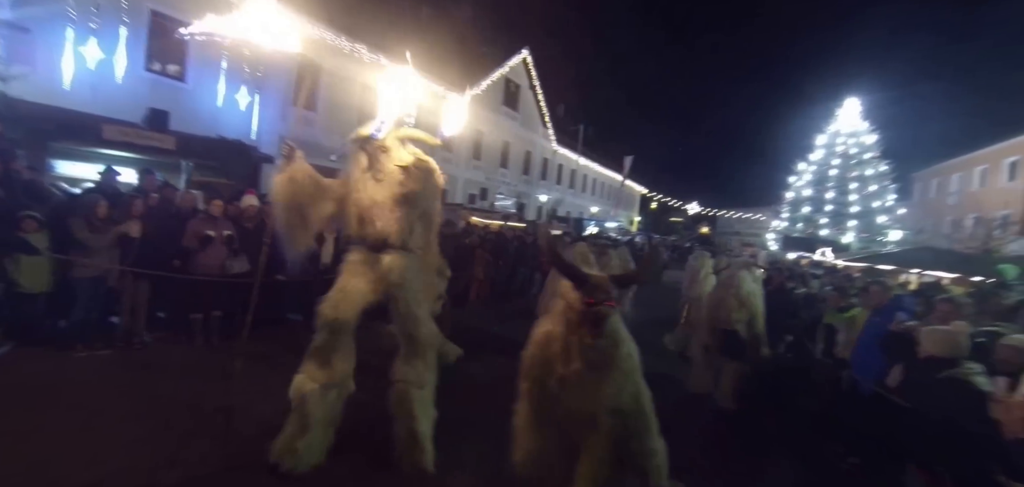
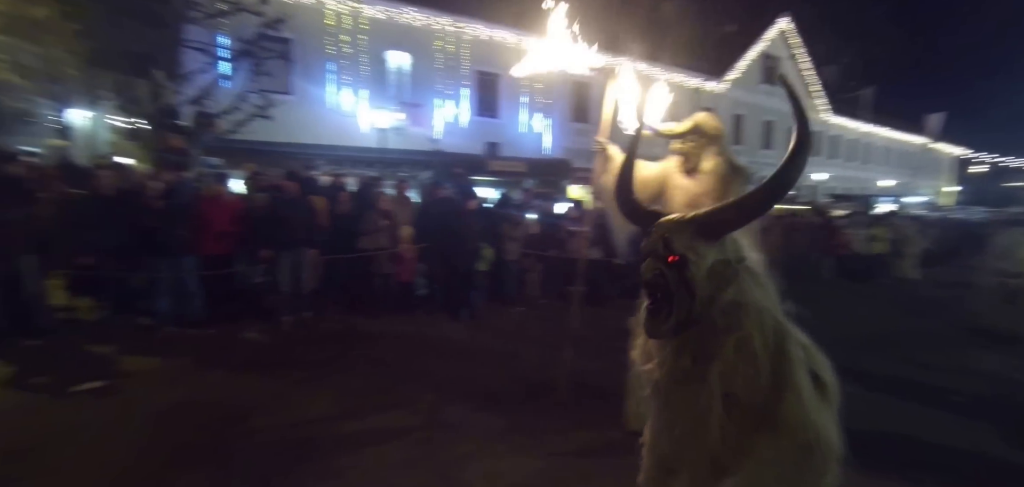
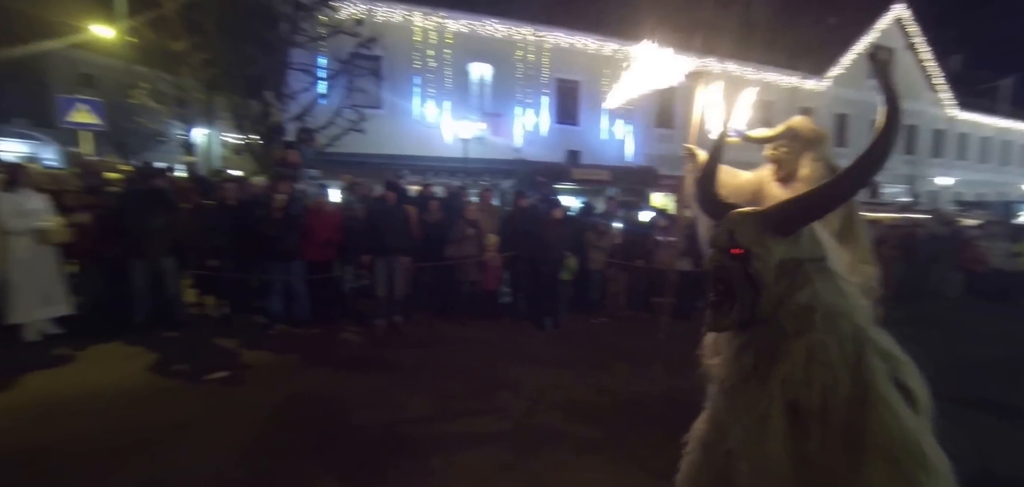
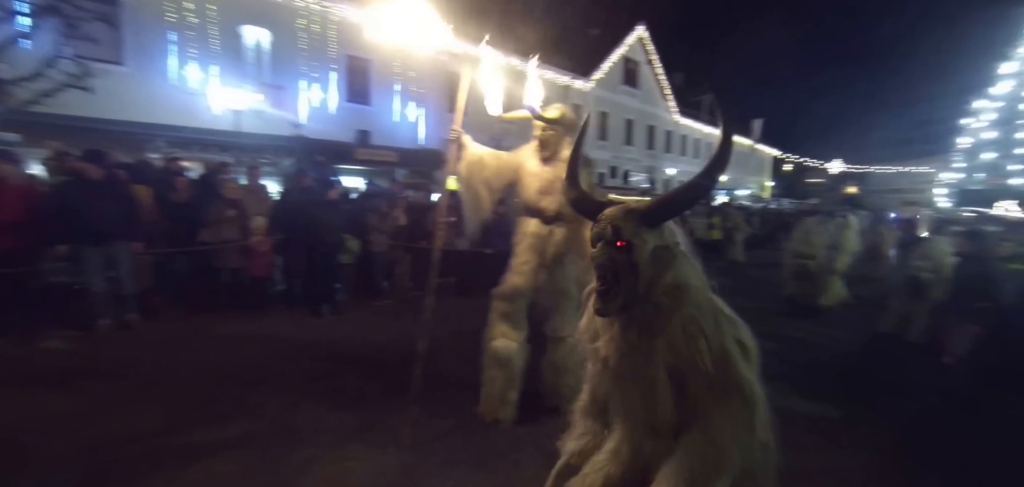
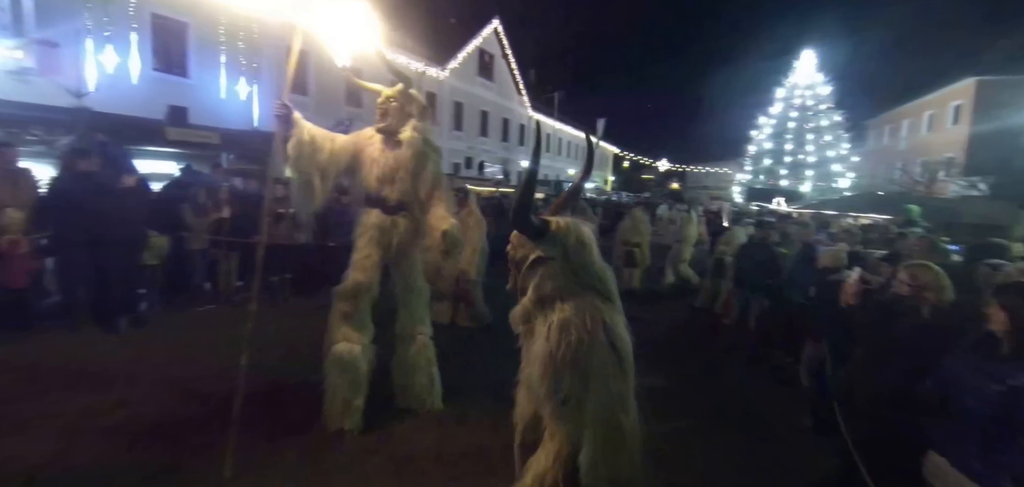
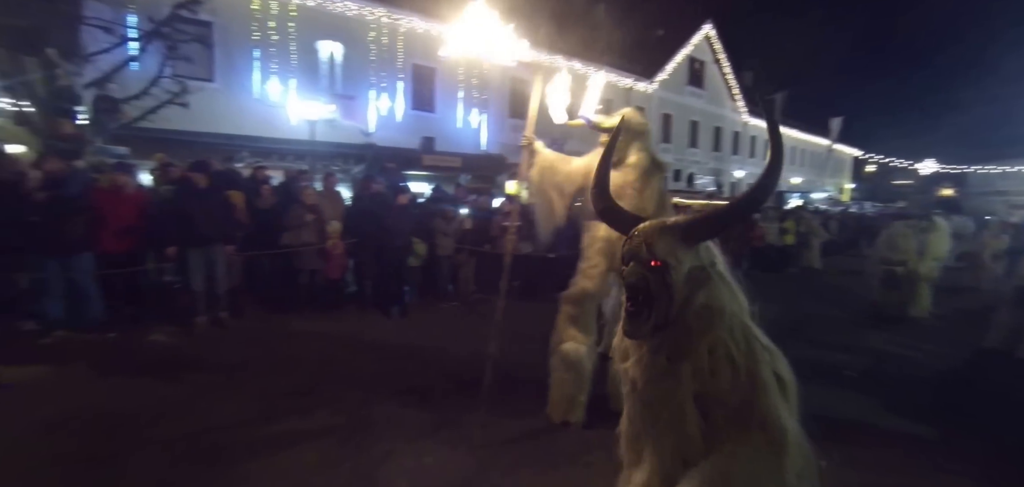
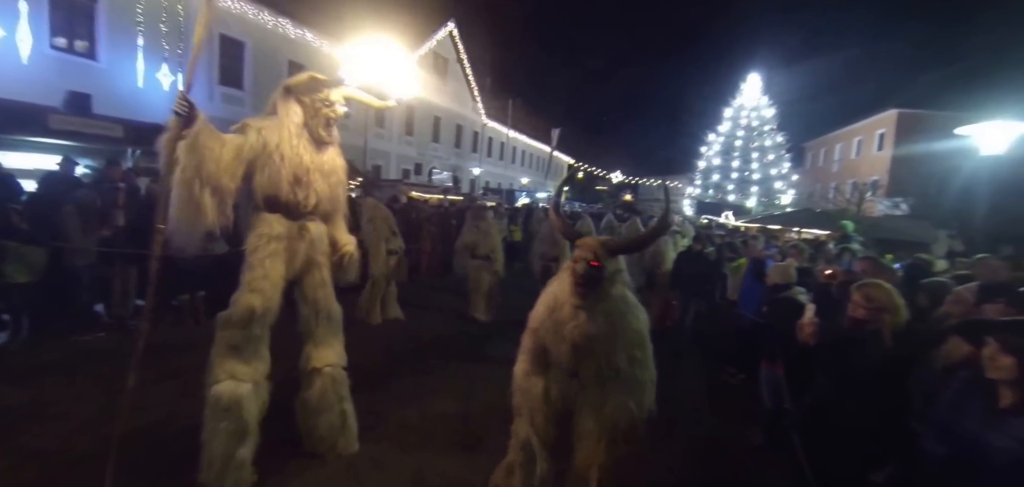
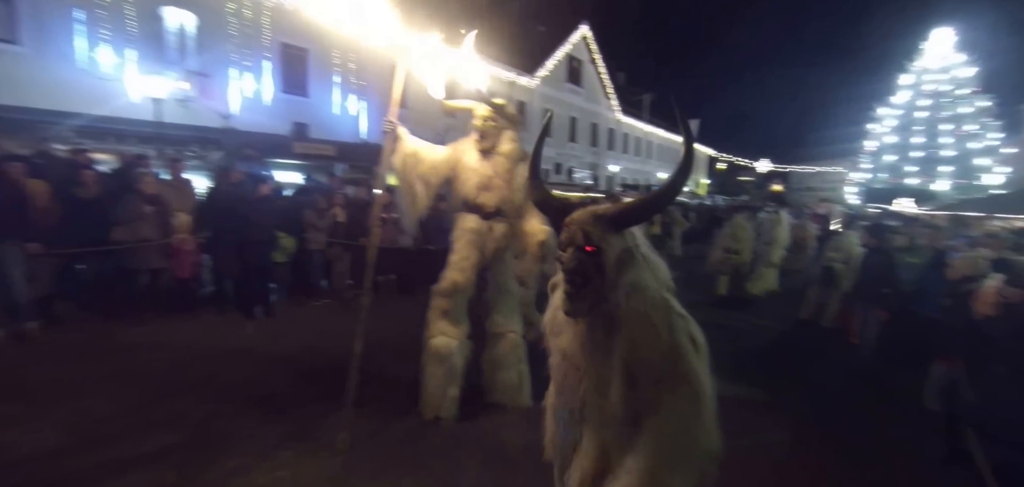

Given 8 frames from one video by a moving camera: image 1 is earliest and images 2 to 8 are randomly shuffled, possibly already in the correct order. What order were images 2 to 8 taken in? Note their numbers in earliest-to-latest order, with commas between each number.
7, 5, 8, 4, 6, 2, 3
